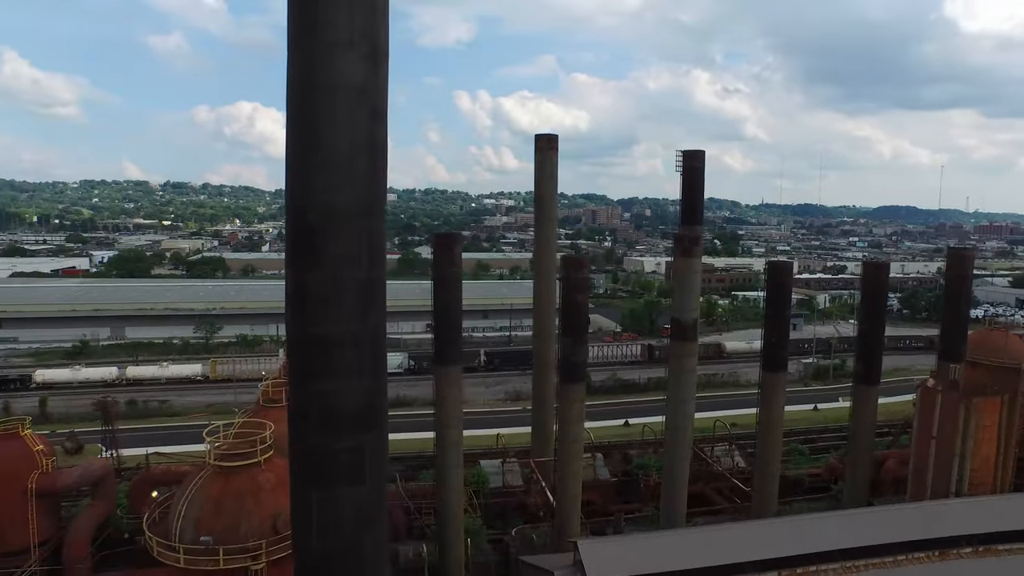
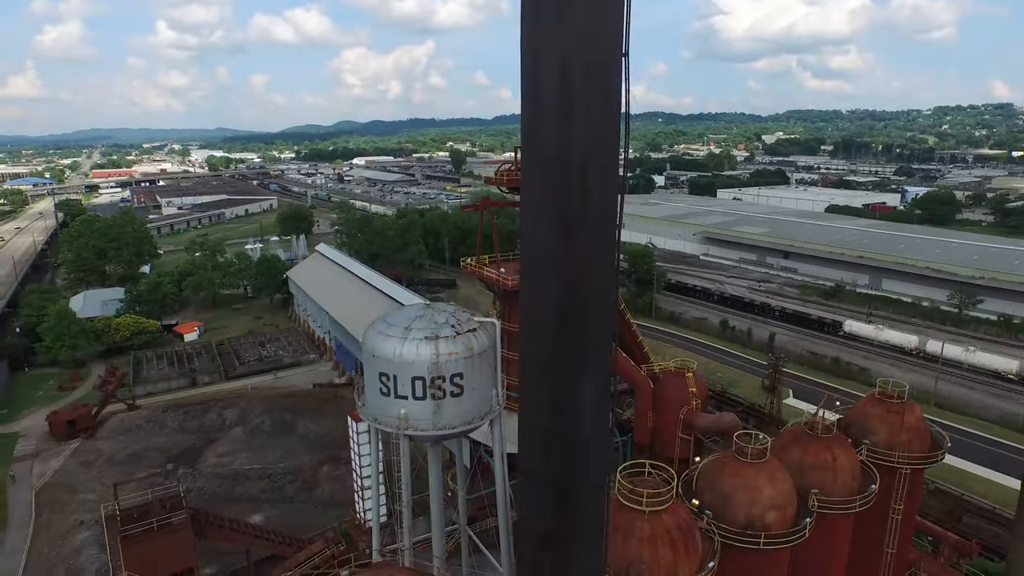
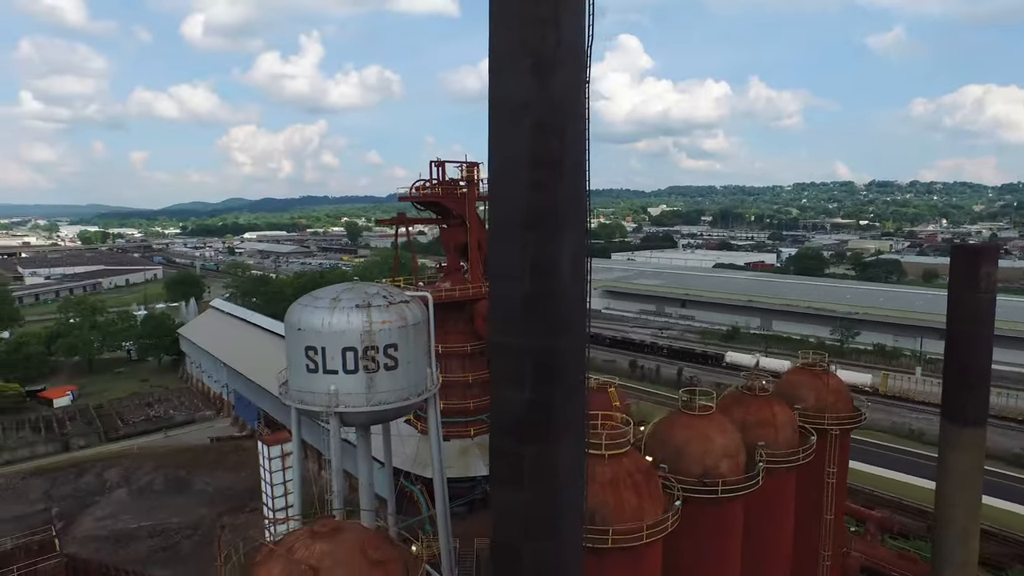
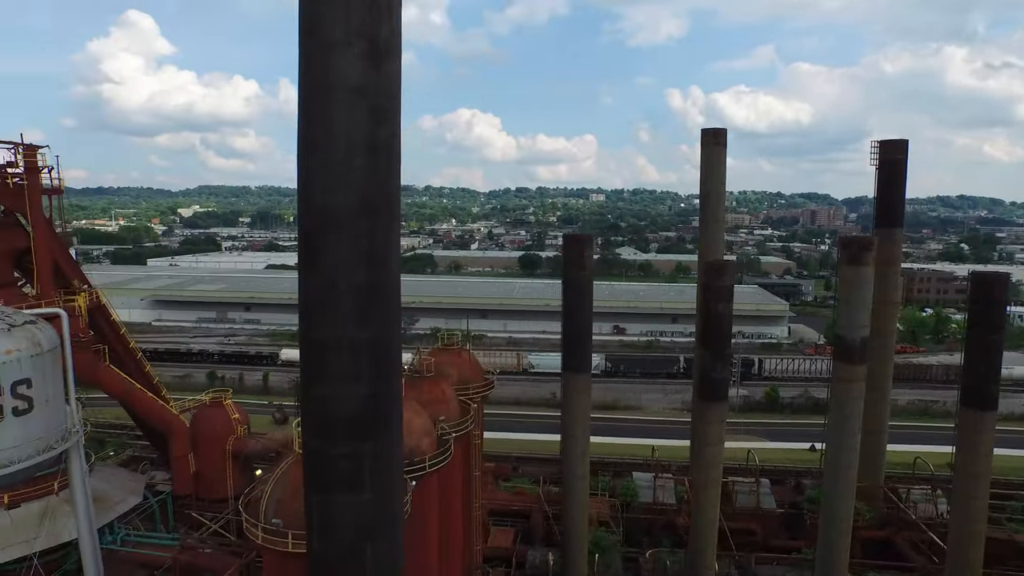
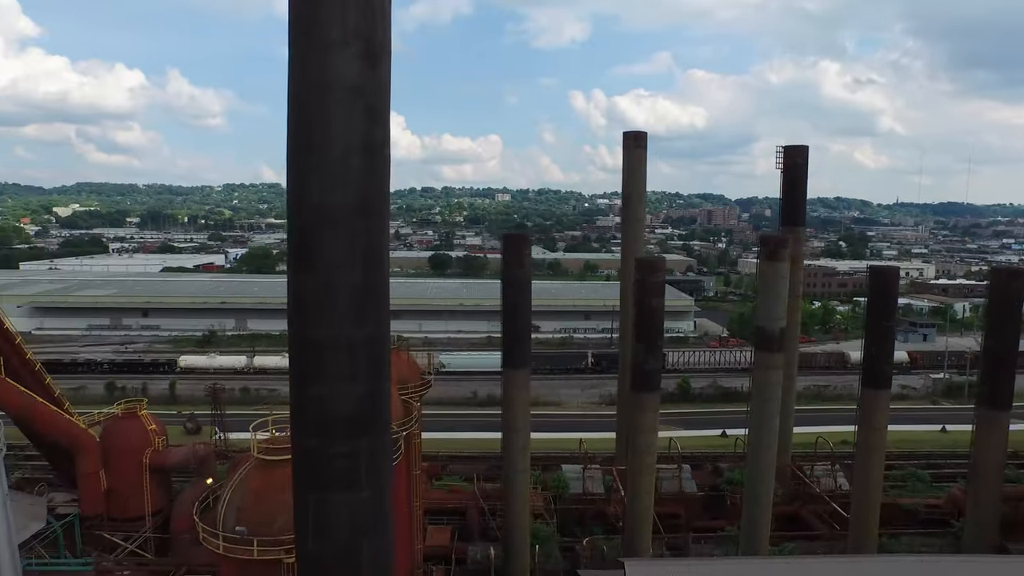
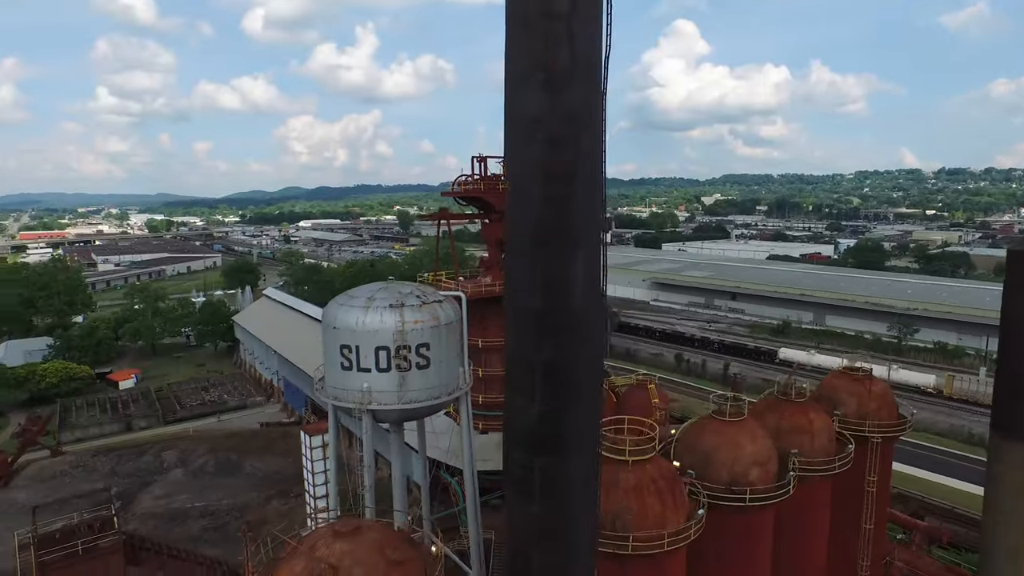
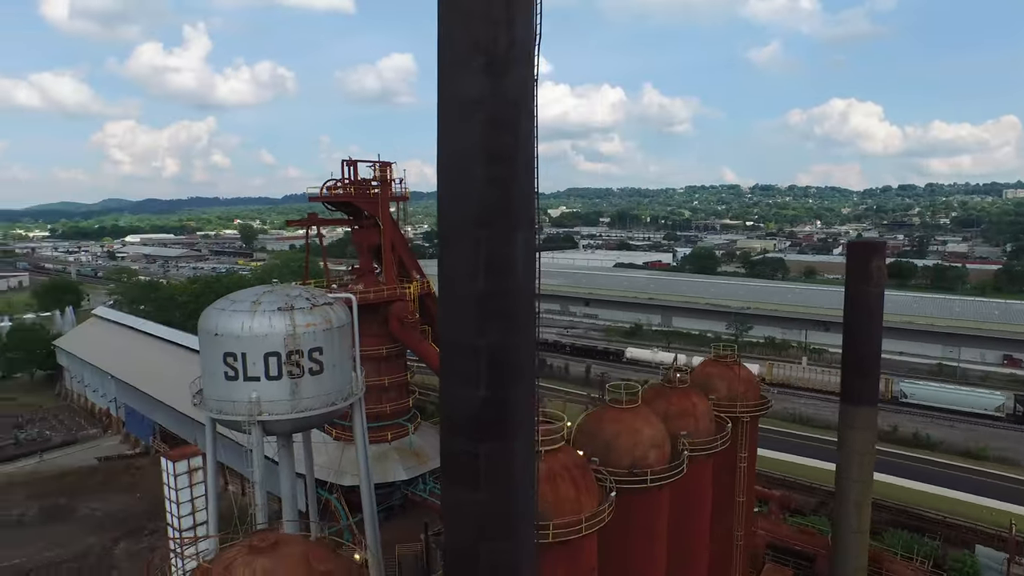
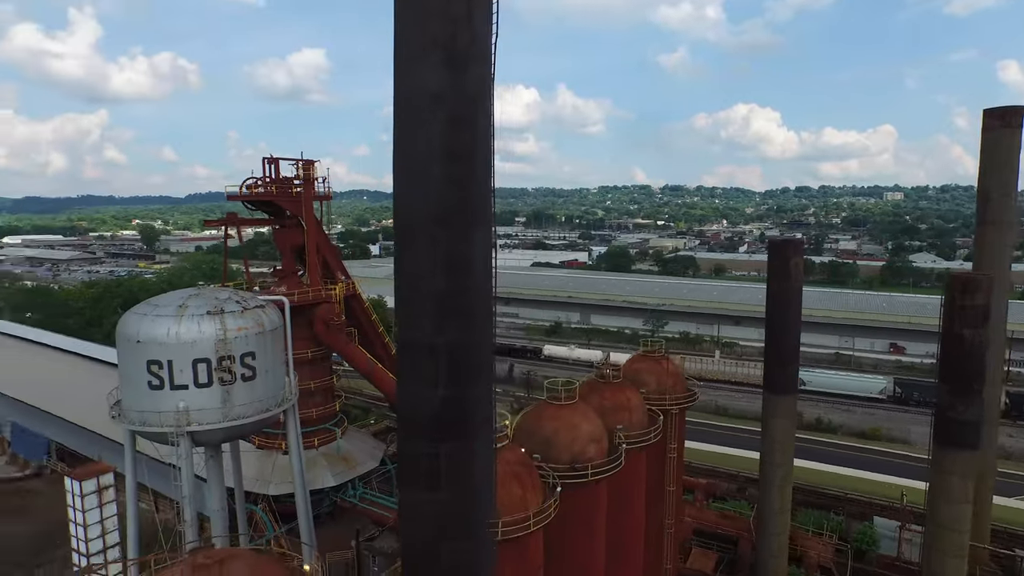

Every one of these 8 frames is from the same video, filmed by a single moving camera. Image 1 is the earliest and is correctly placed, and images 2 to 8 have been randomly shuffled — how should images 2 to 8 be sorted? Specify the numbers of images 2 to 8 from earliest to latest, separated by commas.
5, 4, 8, 7, 3, 6, 2
